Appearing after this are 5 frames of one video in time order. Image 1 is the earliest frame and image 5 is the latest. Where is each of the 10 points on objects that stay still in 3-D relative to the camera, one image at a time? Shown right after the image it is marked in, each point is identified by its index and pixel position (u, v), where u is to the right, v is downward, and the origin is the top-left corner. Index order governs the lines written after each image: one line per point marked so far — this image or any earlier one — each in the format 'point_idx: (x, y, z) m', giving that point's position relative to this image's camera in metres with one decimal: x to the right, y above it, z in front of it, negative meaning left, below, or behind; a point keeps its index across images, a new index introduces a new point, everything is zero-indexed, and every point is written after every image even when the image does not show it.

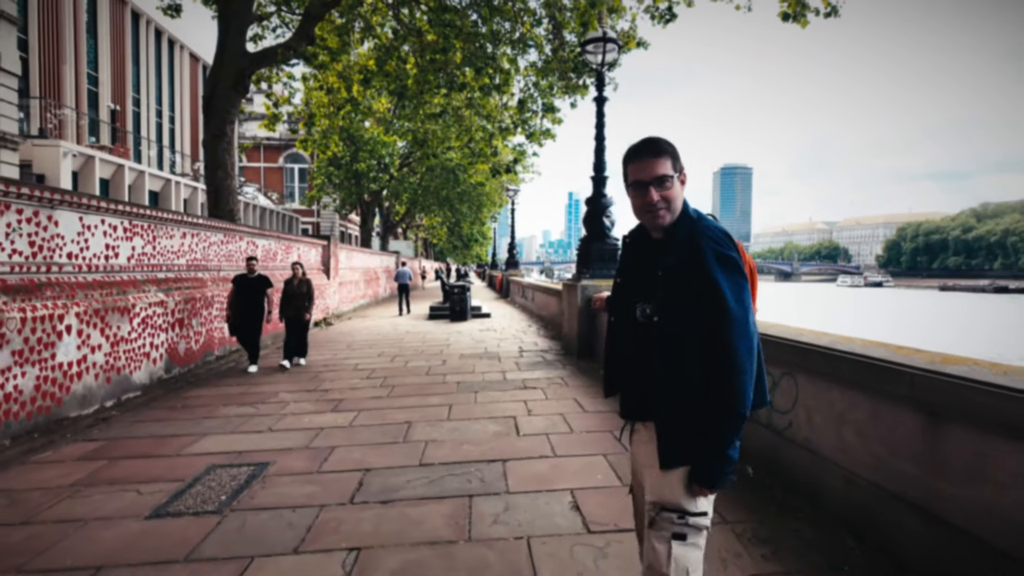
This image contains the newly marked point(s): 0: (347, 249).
0: (-5.7, +1.3, +17.7) m
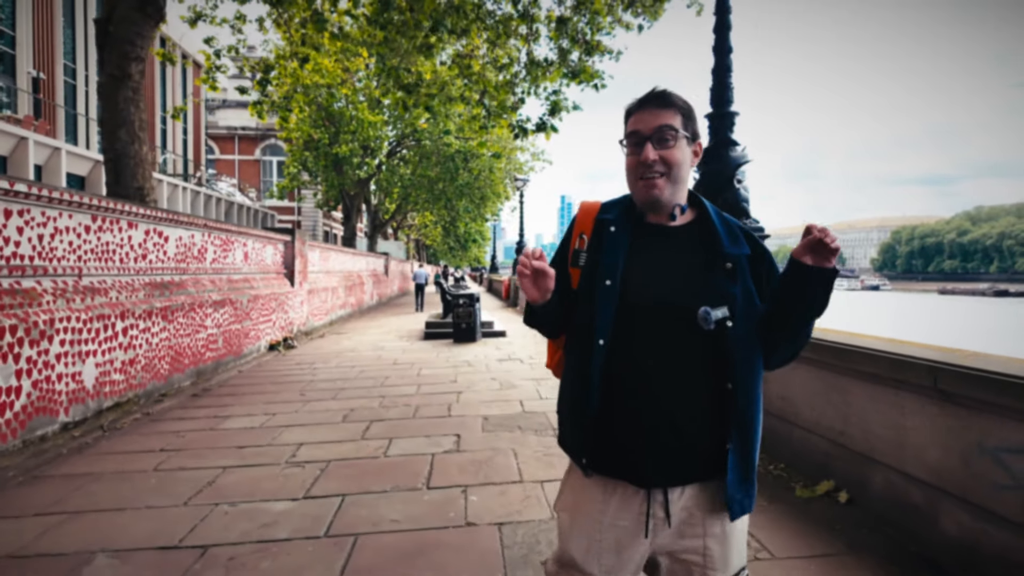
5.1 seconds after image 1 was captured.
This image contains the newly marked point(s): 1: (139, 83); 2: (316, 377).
0: (-5.3, +1.1, +14.2) m
1: (-5.8, +3.2, +8.0) m
2: (-2.8, -1.3, +7.5) m
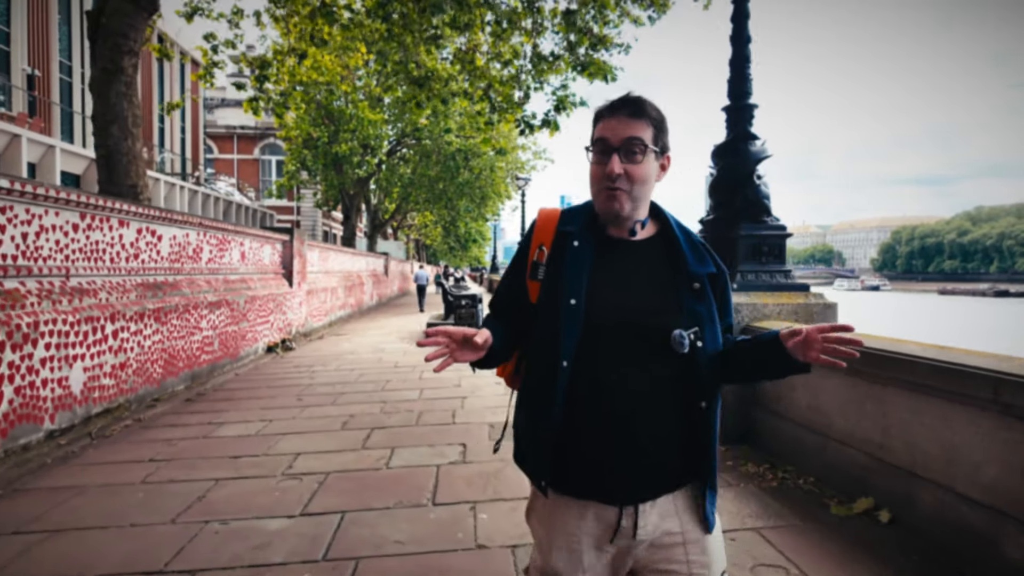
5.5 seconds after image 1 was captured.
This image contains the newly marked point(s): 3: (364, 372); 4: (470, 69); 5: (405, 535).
0: (-5.2, +1.1, +13.9) m
1: (-5.7, +3.2, +7.8) m
2: (-2.8, -1.3, +7.3) m
3: (-2.2, -1.2, +7.7) m
4: (-0.8, +4.1, +9.6) m
5: (-0.6, -1.4, +2.9) m
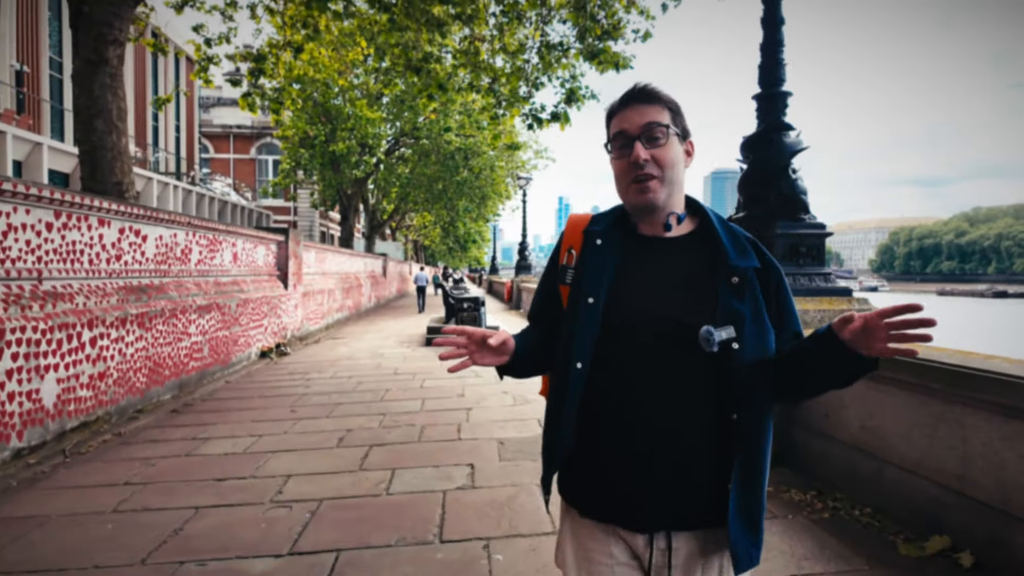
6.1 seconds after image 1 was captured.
0: (-5.1, +1.0, +13.5) m
1: (-5.6, +3.1, +7.4) m
2: (-2.7, -1.3, +6.9) m
3: (-2.1, -1.3, +7.3) m
4: (-0.7, +4.0, +9.2) m
5: (-0.5, -1.4, +2.5) m
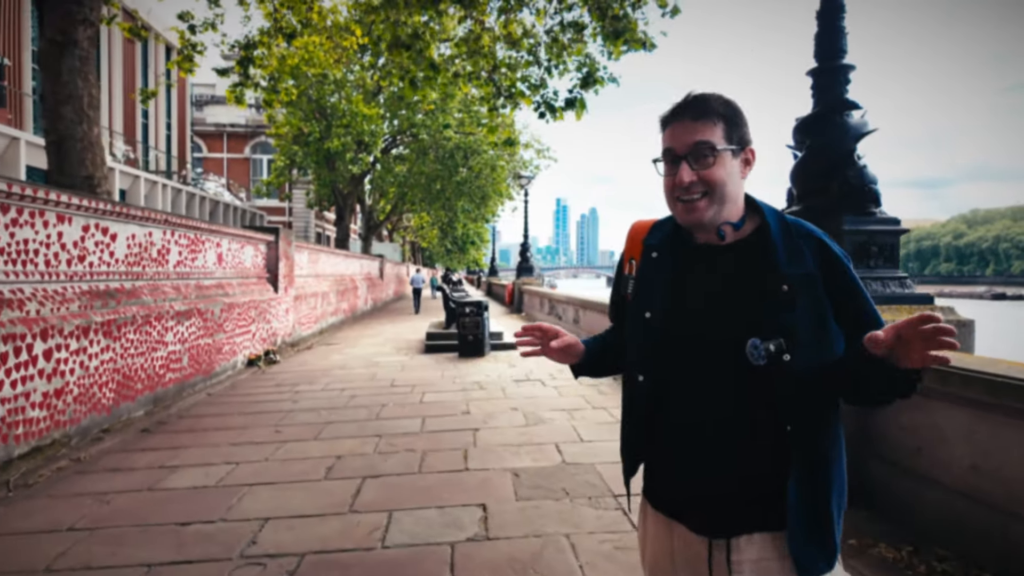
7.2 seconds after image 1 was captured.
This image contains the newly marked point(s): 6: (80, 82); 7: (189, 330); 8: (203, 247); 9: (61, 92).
0: (-5.1, +1.0, +12.9) m
1: (-5.5, +3.1, +6.7) m
2: (-2.6, -1.4, +6.2) m
3: (-2.0, -1.3, +6.6) m
4: (-0.6, +4.0, +8.6) m
5: (-0.4, -1.4, +1.9) m
6: (-5.6, +2.7, +6.7) m
7: (-4.3, -0.6, +6.9) m
8: (-4.6, +0.6, +7.8) m
9: (-5.7, +2.5, +6.6) m
